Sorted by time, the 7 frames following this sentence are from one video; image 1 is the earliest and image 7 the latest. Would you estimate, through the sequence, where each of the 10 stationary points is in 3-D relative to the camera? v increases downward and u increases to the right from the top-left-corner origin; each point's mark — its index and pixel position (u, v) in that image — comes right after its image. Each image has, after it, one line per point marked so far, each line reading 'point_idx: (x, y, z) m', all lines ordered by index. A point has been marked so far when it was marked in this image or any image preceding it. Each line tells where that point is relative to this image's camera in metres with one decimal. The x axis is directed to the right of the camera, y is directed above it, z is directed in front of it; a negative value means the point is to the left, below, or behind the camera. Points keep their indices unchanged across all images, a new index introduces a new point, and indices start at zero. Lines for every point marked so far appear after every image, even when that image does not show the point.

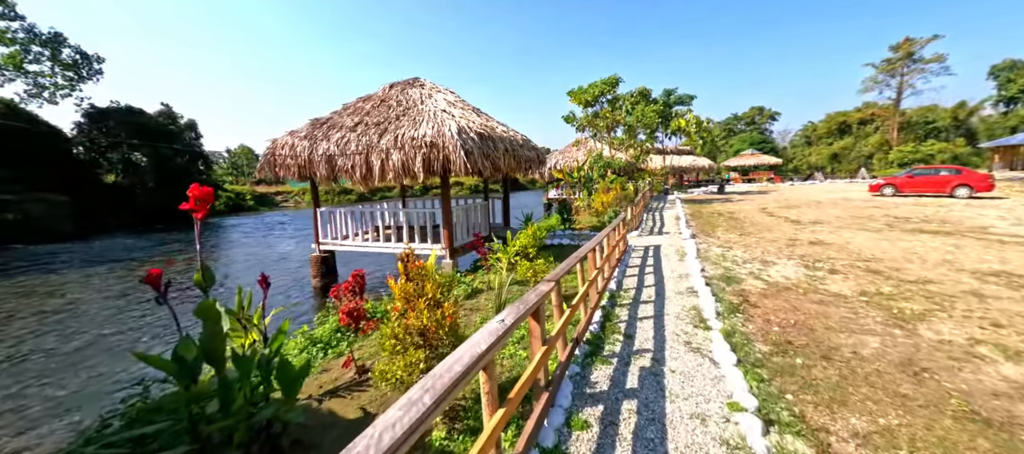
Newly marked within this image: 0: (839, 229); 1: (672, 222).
0: (+7.9, 0.0, +9.3) m
1: (+4.9, +0.1, +11.6) m
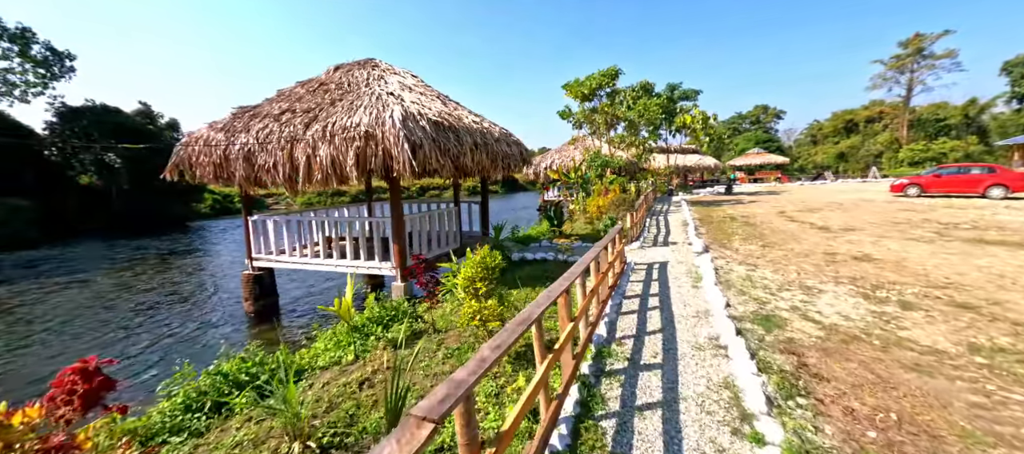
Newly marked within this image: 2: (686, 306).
0: (+7.5, -0.2, +7.7) m
1: (+4.4, -0.1, +10.1) m
2: (+1.9, -0.9, +4.0) m
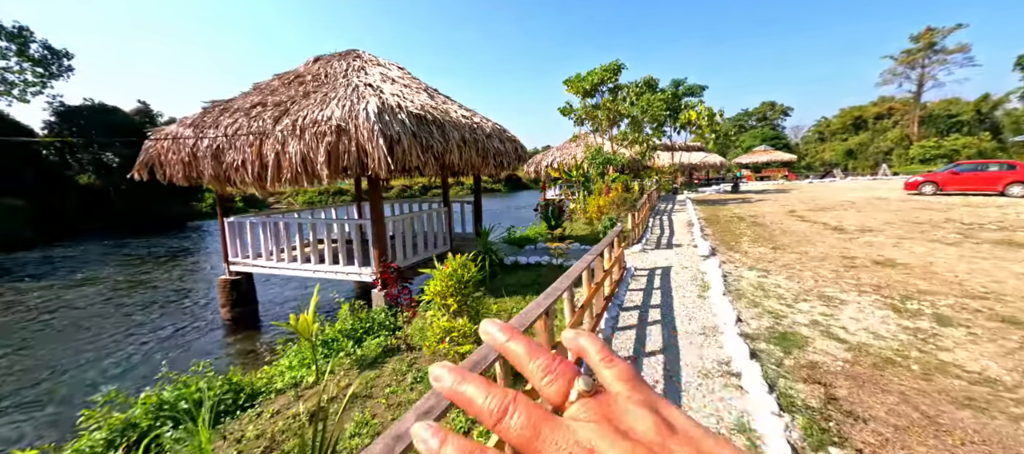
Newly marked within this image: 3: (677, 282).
0: (+7.3, -0.2, +7.2) m
1: (+4.3, -0.1, +9.6) m
2: (+1.7, -0.9, +3.6) m
3: (+2.1, -0.7, +4.8) m
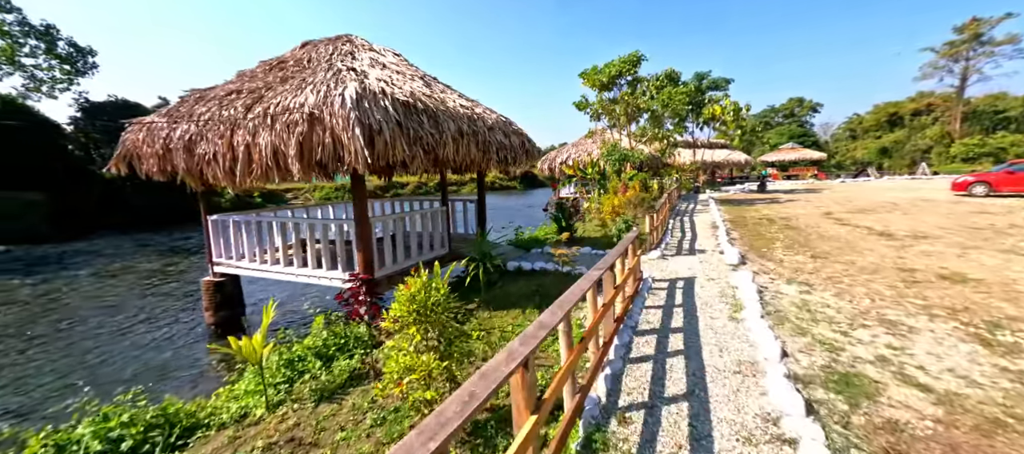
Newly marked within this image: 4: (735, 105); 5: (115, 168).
0: (+7.4, -0.4, +6.3) m
1: (+4.5, -0.1, +8.8) m
2: (+1.6, -1.0, +2.9) m
3: (+2.0, -0.8, +4.1) m
4: (+11.6, +6.3, +19.8) m
5: (-5.8, +0.9, +5.6) m
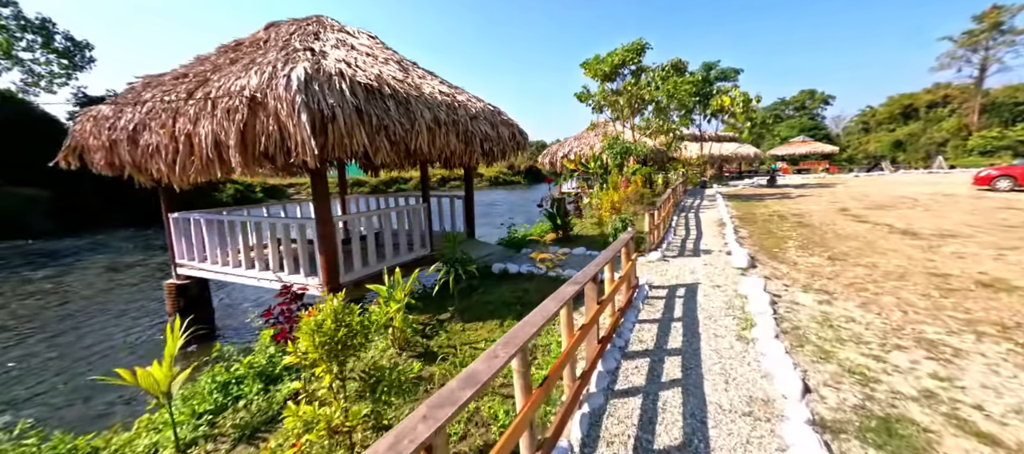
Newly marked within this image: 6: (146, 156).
0: (+7.2, -0.3, +5.6) m
1: (+4.3, -0.1, +8.2) m
2: (+1.3, -1.0, +2.4) m
3: (+1.8, -0.8, +3.5) m
4: (+11.6, +6.5, +19.1) m
5: (-6.1, +0.9, +5.2) m
6: (-4.0, +0.8, +4.2) m
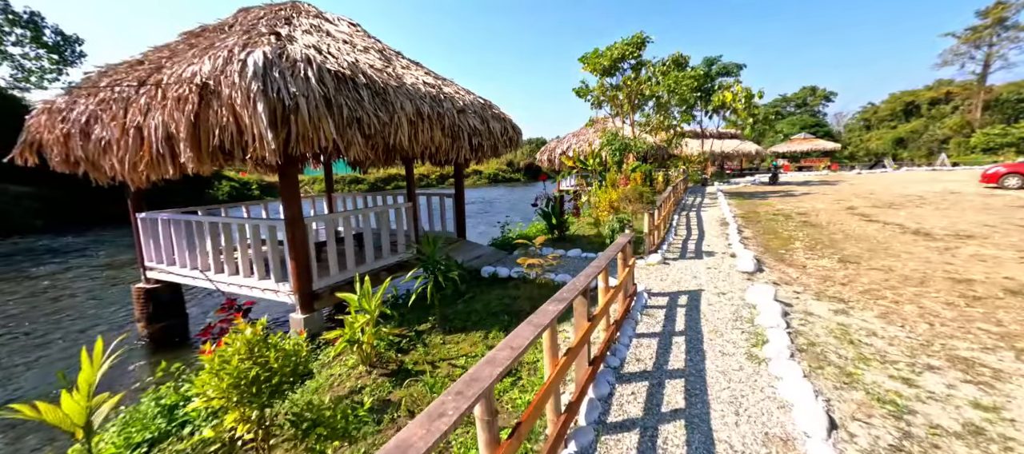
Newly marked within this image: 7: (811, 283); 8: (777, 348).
0: (+7.1, -0.4, +5.3) m
1: (+4.2, -0.1, +7.8) m
2: (+1.2, -1.0, +2.0) m
3: (+1.7, -0.8, +3.2) m
4: (+11.5, +6.6, +18.7) m
5: (-6.2, +0.9, +4.8) m
6: (-4.2, +0.8, +3.9) m
7: (+3.4, -0.6, +4.4) m
8: (+1.8, -0.8, +2.7) m
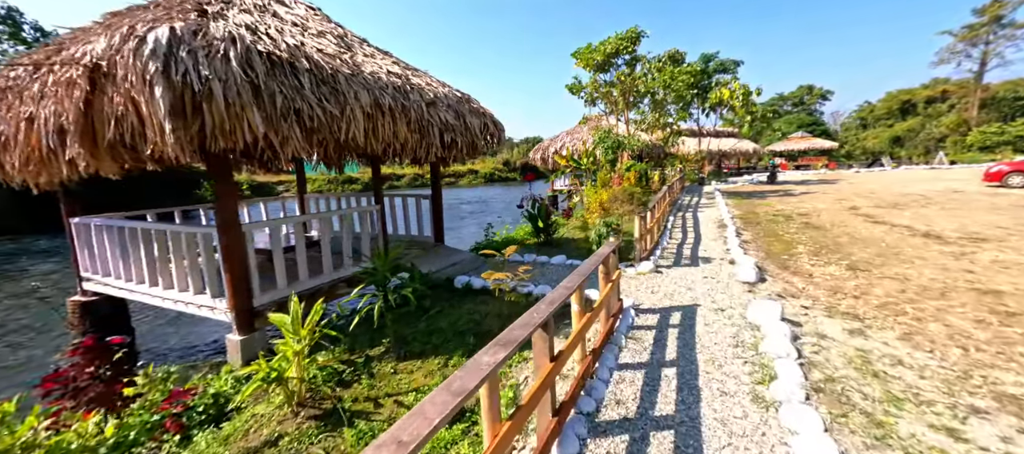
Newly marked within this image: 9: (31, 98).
0: (+6.8, -0.4, +4.8) m
1: (+3.9, -0.1, +7.4) m
2: (+0.9, -1.1, +1.5) m
3: (+1.4, -0.8, +2.7) m
4: (+11.1, +6.6, +18.2) m
5: (-6.5, +0.8, +4.3) m
6: (-4.4, +0.7, +3.3) m
7: (+3.2, -0.7, +3.9) m
8: (+1.6, -0.9, +2.2) m
9: (-3.6, +0.9, +2.8) m
